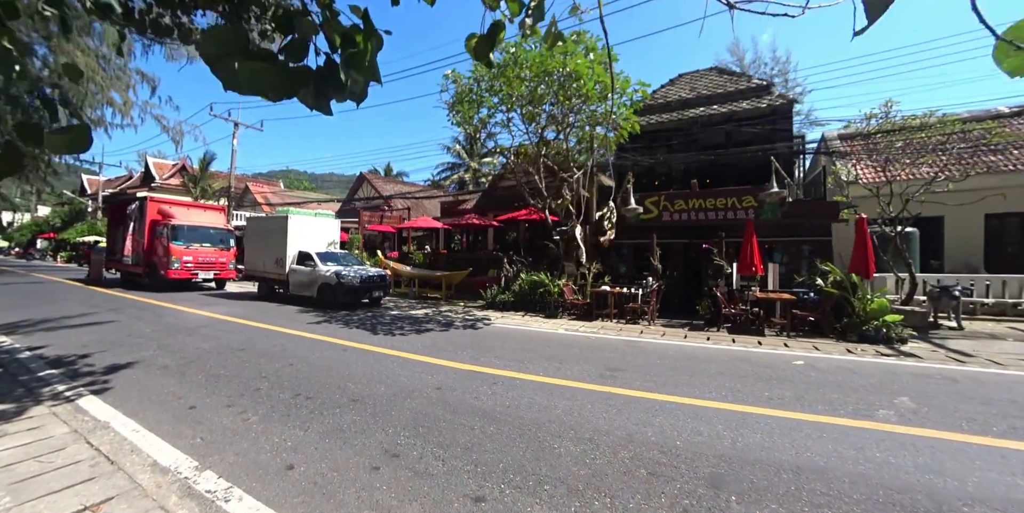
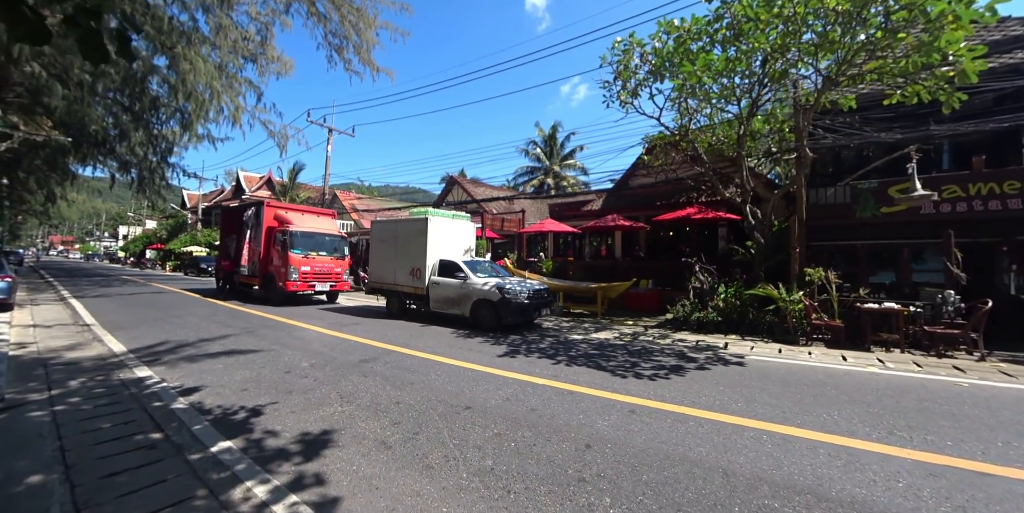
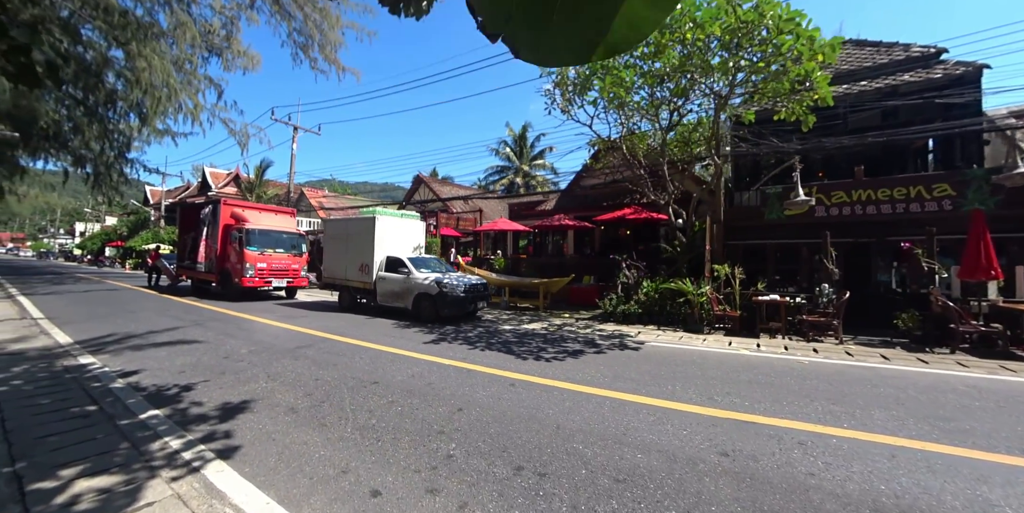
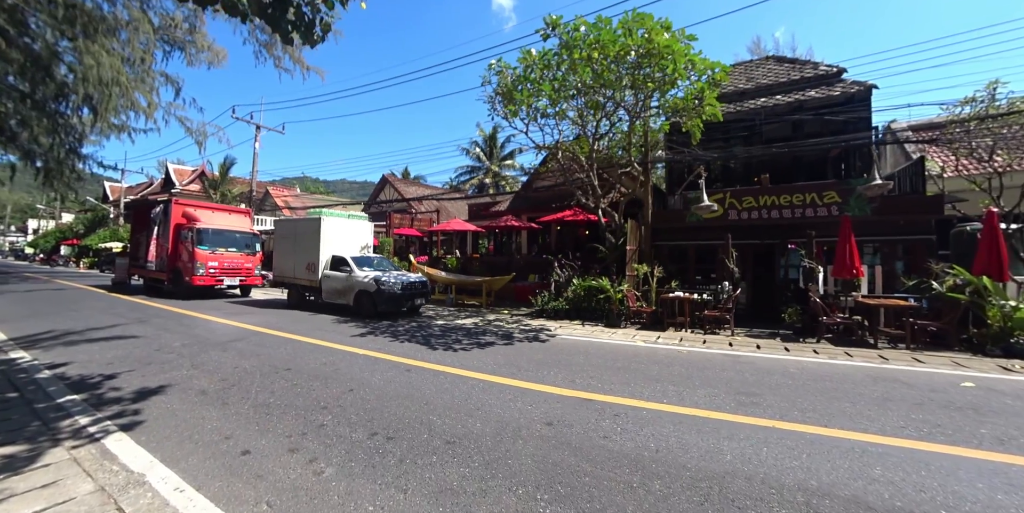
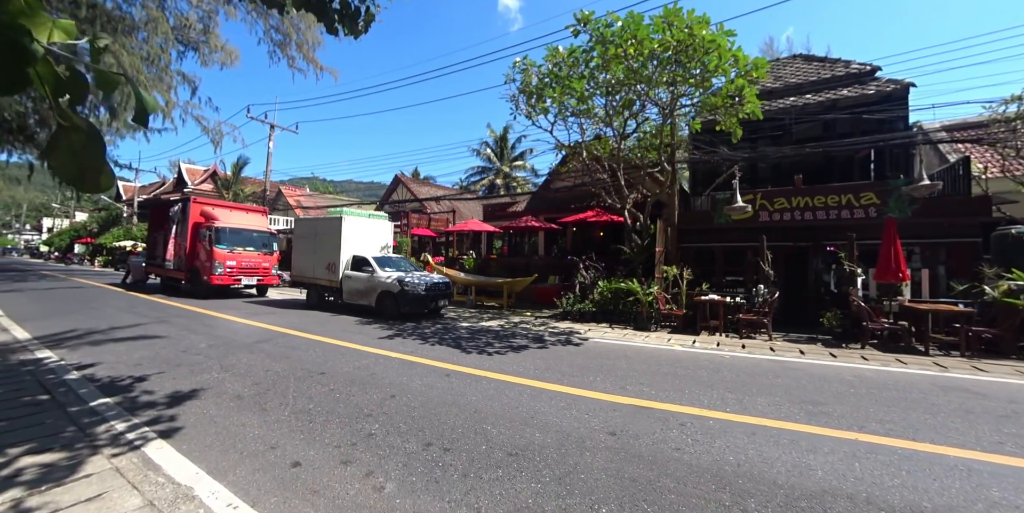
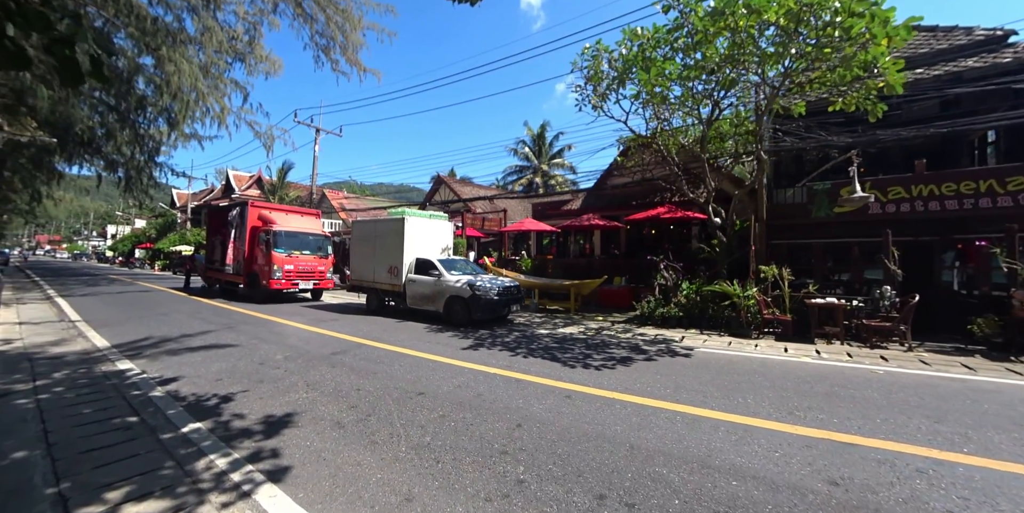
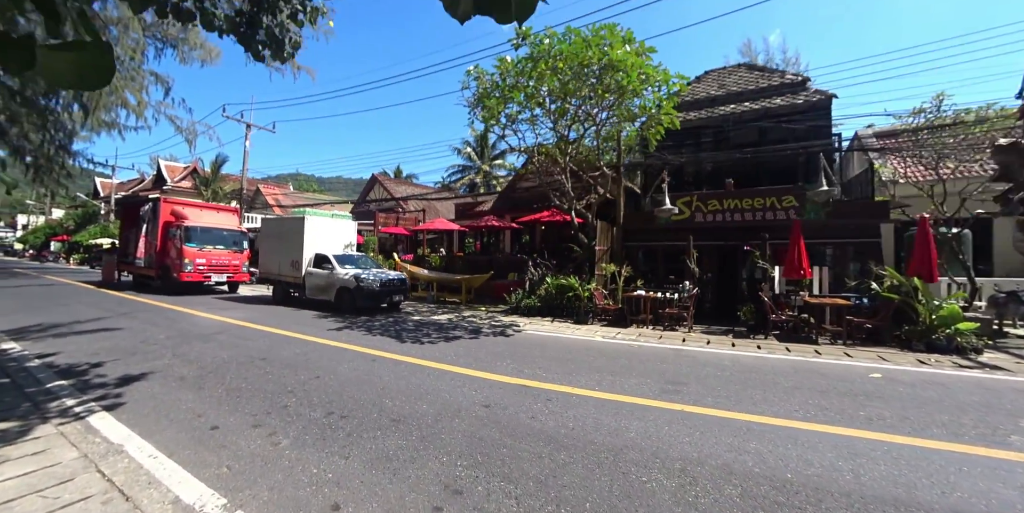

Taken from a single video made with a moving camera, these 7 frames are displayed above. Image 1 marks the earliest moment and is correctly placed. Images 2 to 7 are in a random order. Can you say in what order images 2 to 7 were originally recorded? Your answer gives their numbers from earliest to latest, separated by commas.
7, 4, 5, 3, 6, 2
